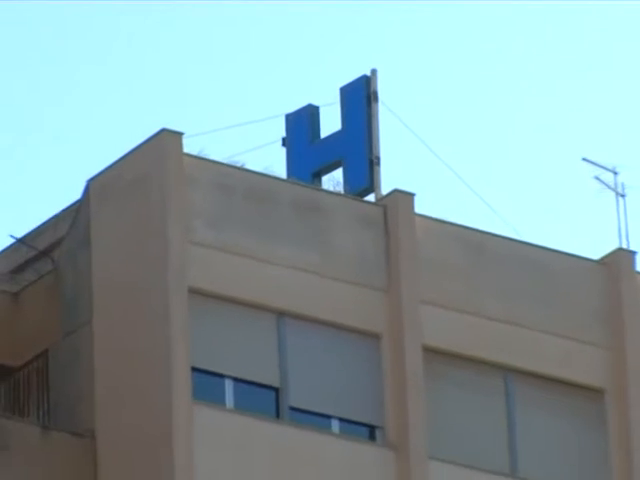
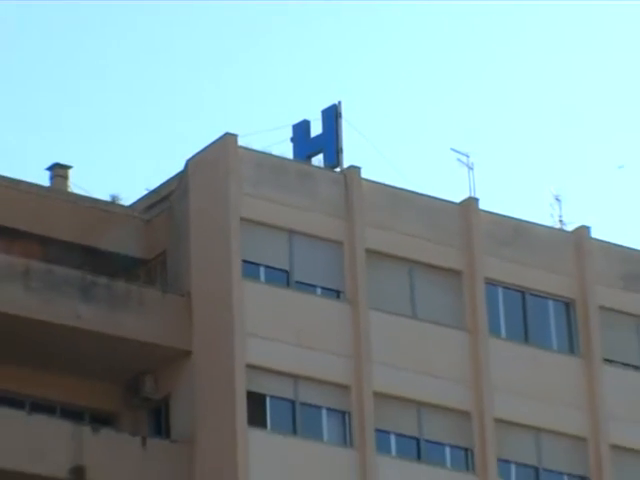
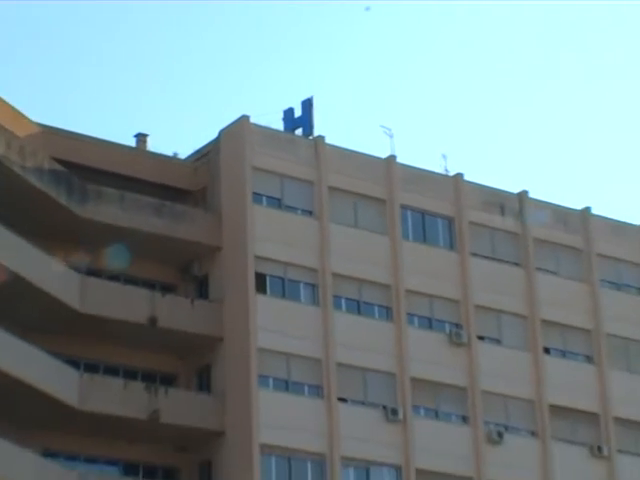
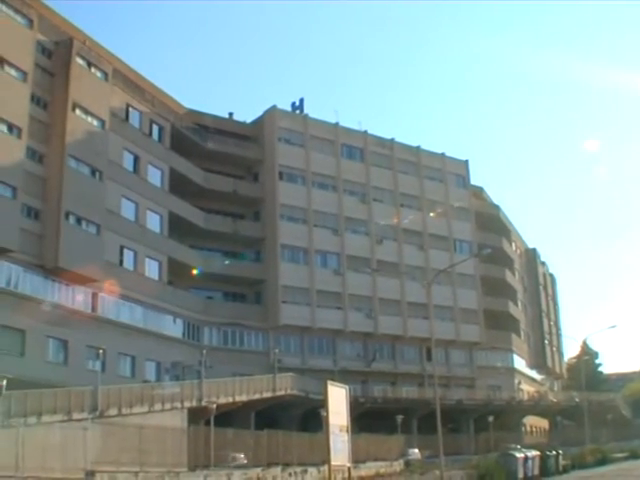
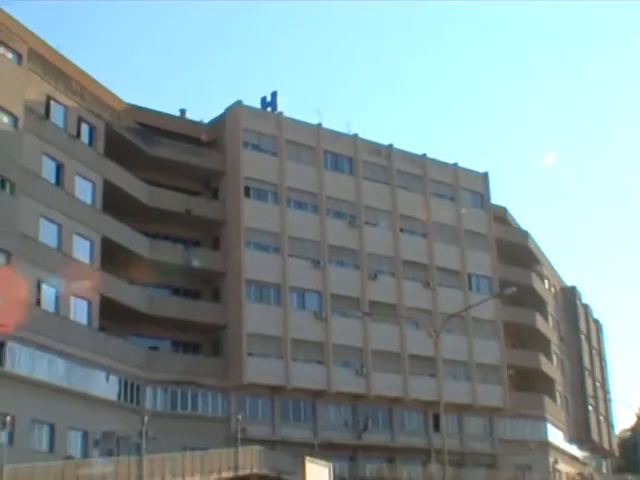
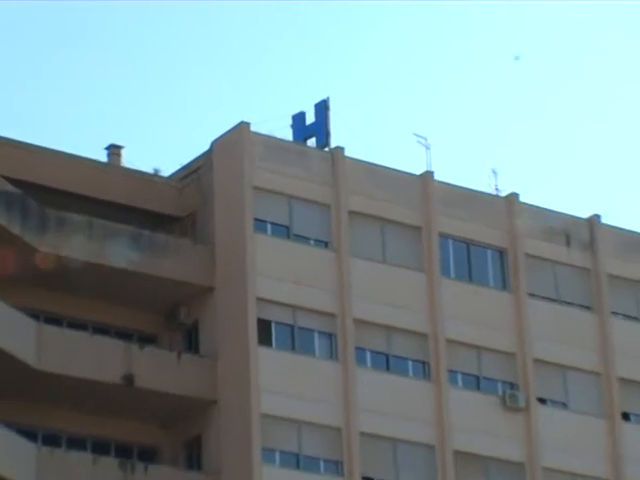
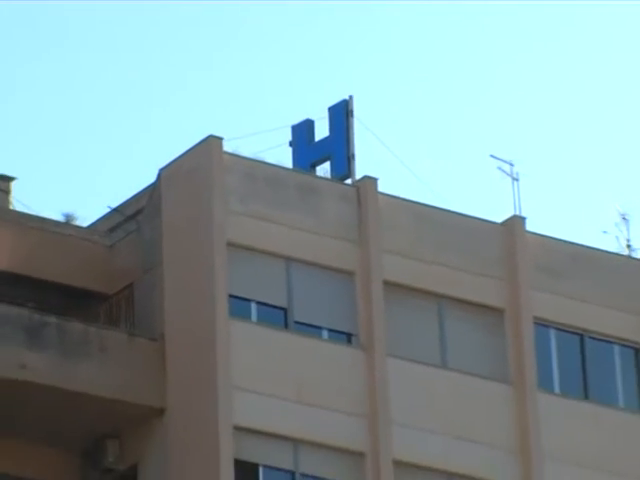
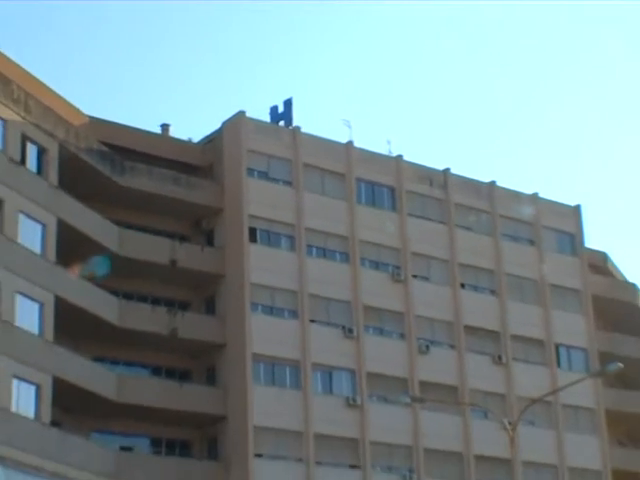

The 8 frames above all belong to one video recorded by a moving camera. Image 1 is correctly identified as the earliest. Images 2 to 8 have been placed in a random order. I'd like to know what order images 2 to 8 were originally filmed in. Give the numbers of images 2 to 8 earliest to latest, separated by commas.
7, 2, 6, 3, 8, 5, 4
